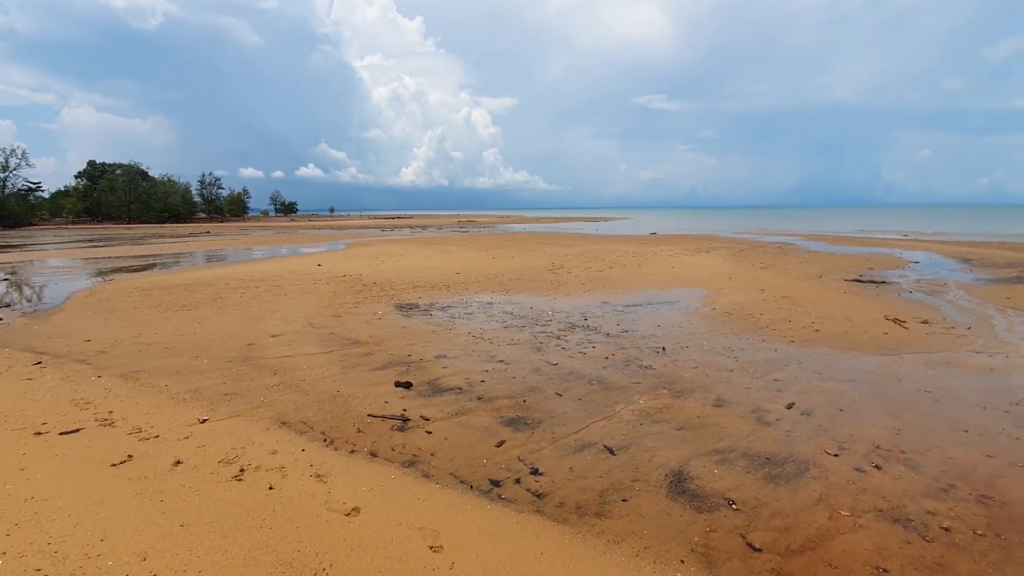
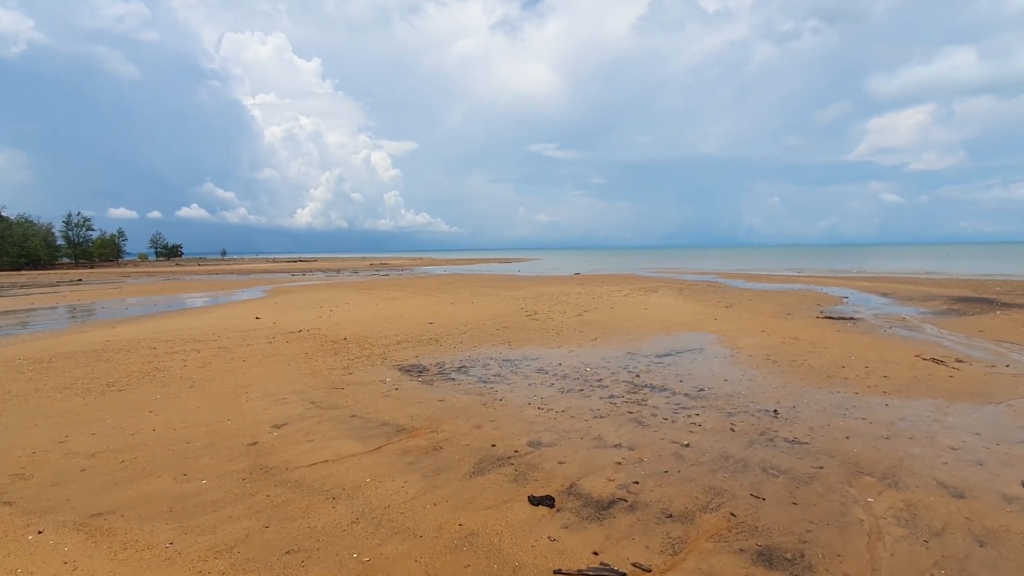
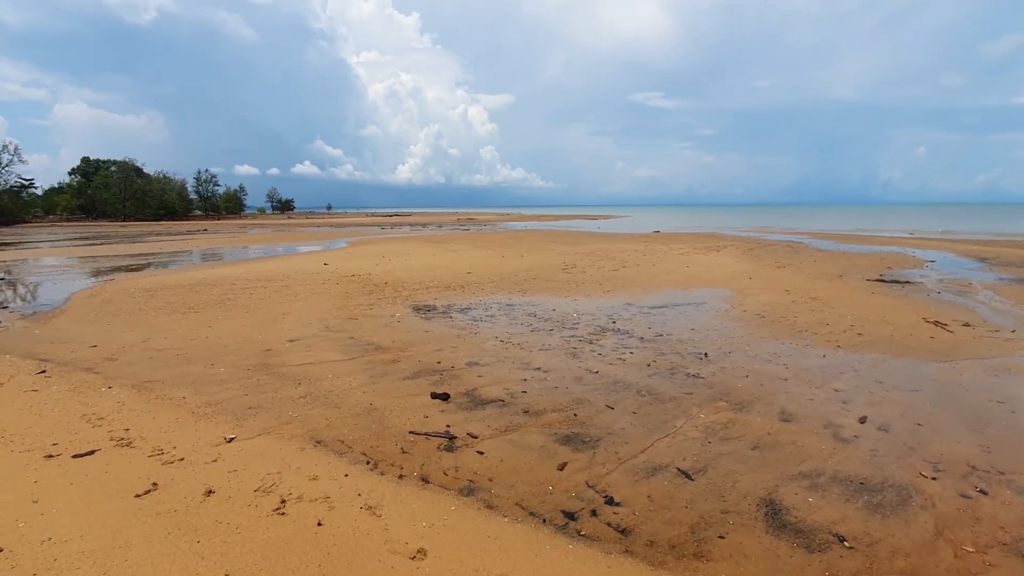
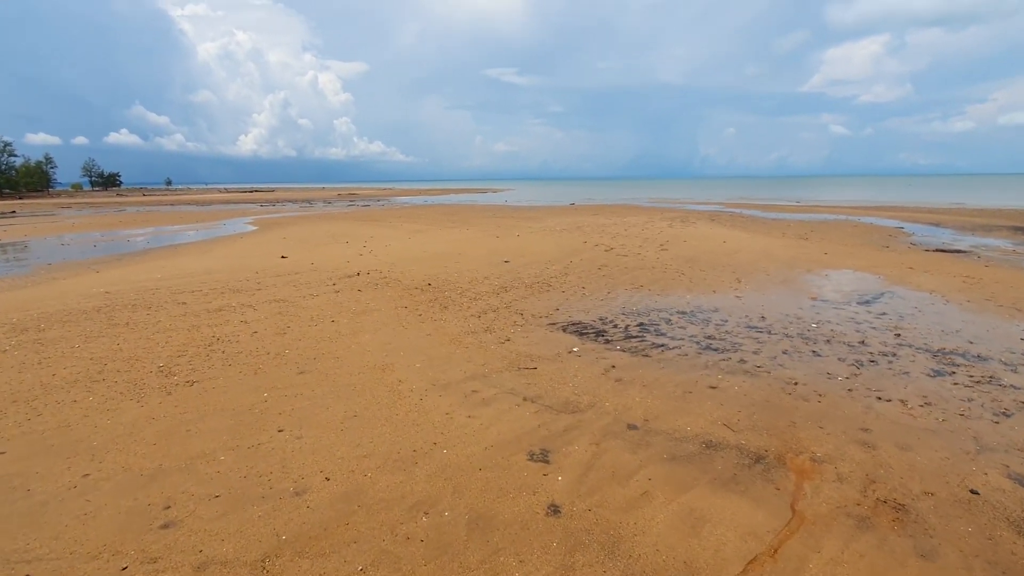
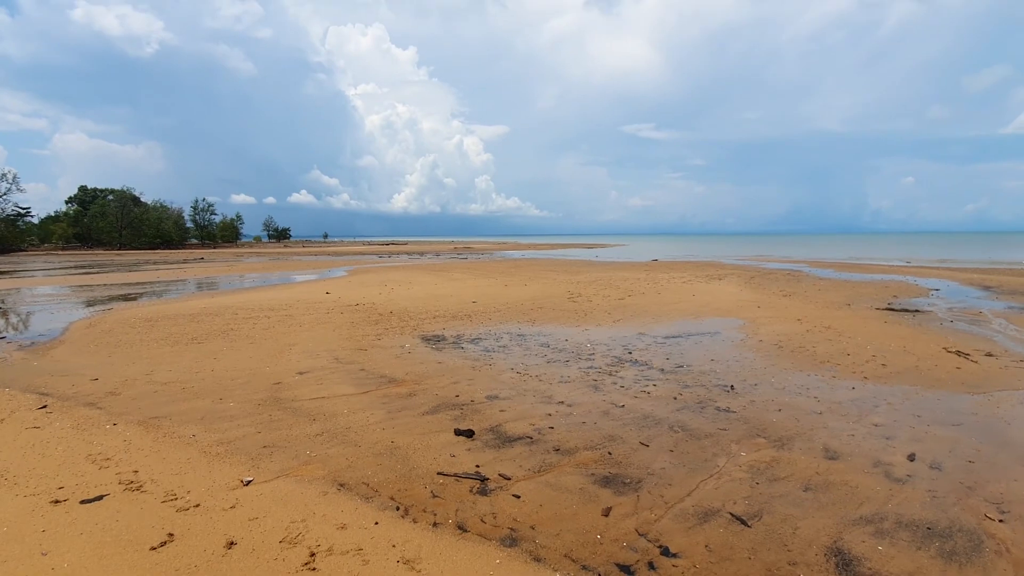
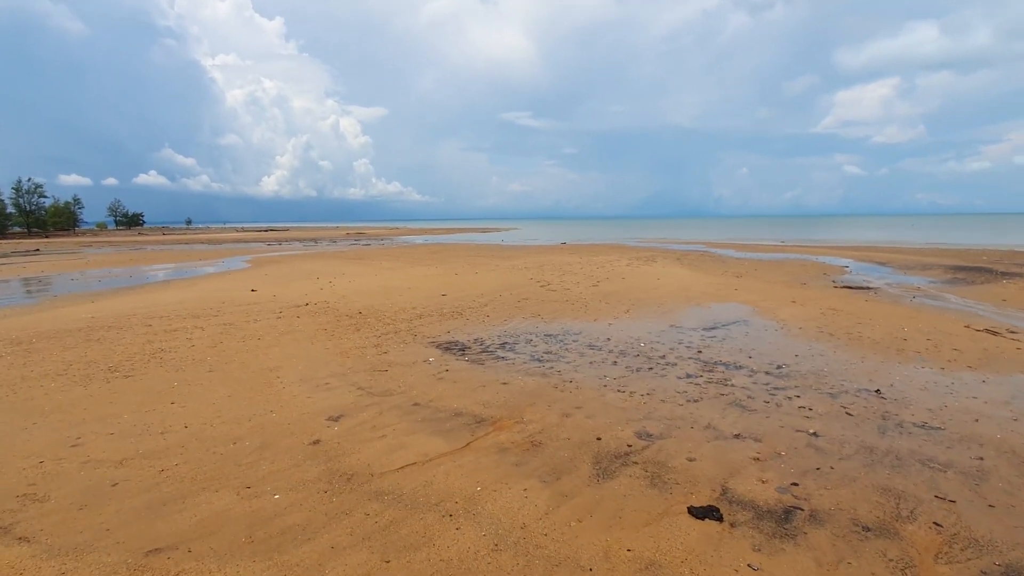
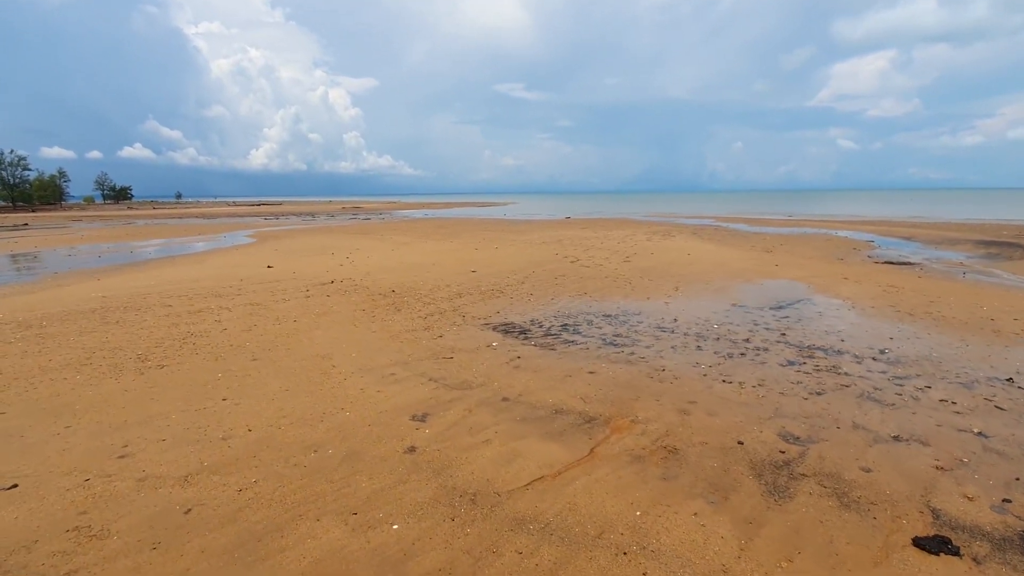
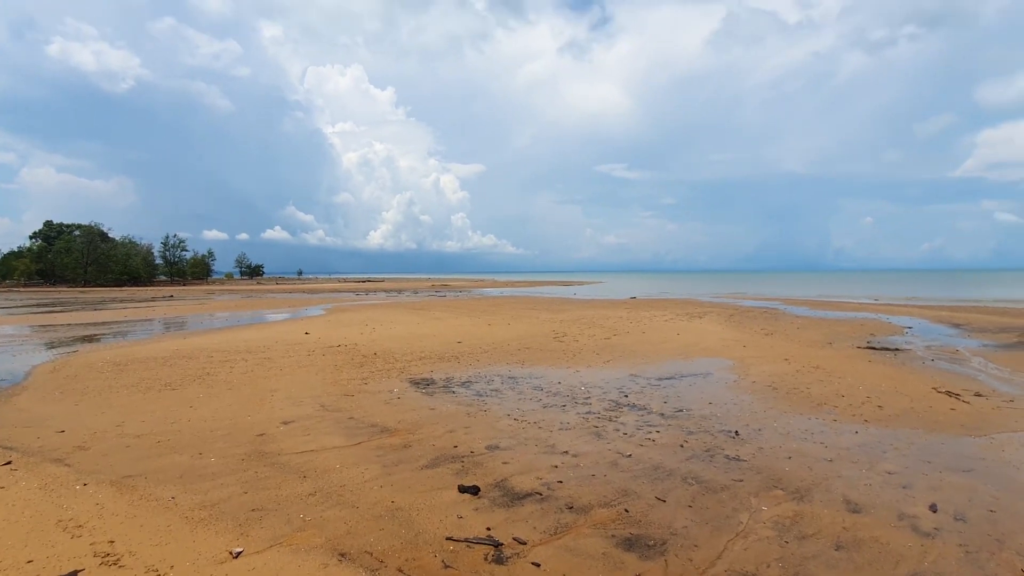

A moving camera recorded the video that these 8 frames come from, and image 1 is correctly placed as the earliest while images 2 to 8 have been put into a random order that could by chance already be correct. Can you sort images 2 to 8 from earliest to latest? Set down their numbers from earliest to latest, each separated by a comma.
3, 5, 8, 2, 6, 7, 4
